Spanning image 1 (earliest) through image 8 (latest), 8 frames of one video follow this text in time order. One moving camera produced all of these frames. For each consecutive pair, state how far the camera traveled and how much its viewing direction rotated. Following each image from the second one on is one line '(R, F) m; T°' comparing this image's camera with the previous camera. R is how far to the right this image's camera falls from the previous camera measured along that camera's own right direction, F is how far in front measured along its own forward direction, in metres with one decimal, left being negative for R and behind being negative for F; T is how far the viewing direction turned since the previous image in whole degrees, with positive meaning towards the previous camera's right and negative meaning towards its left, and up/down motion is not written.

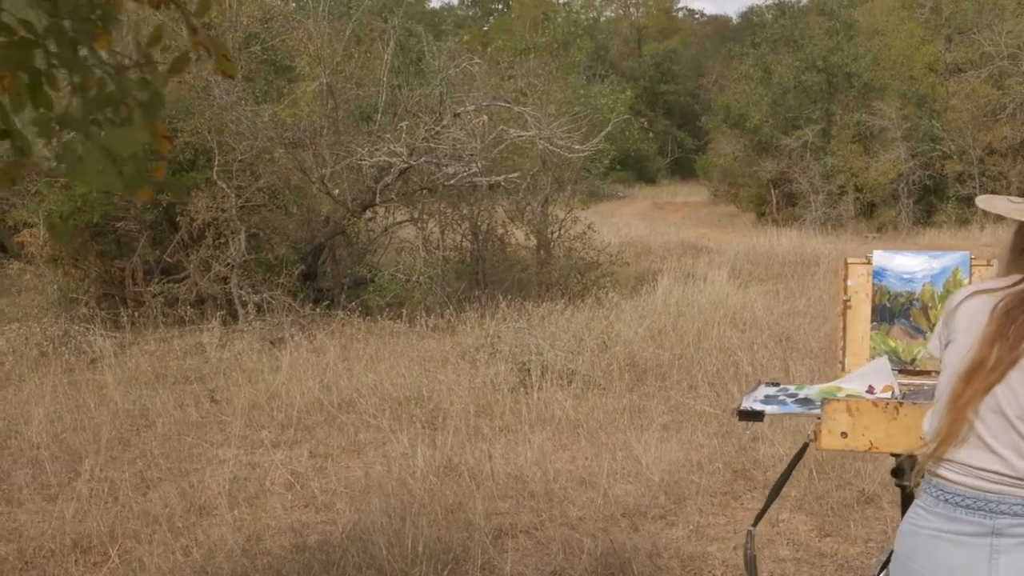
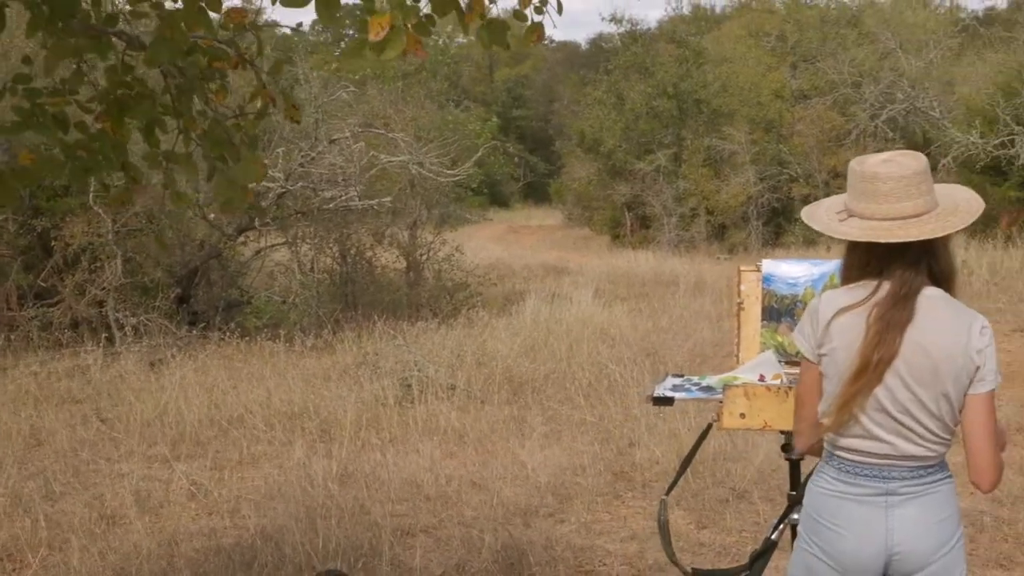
(+6.7, +1.4) m; -33°
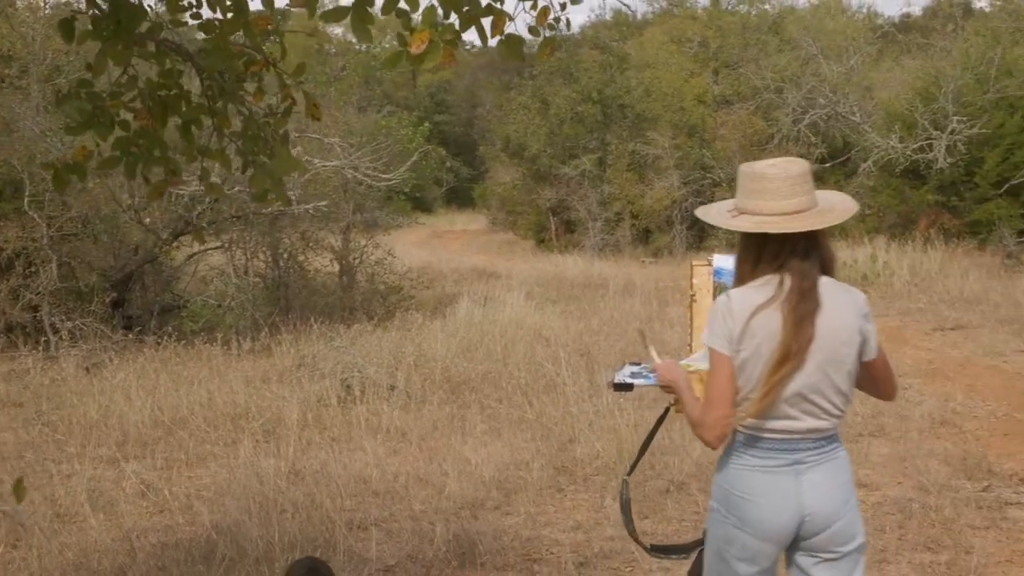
(-0.1, -0.2) m; +3°
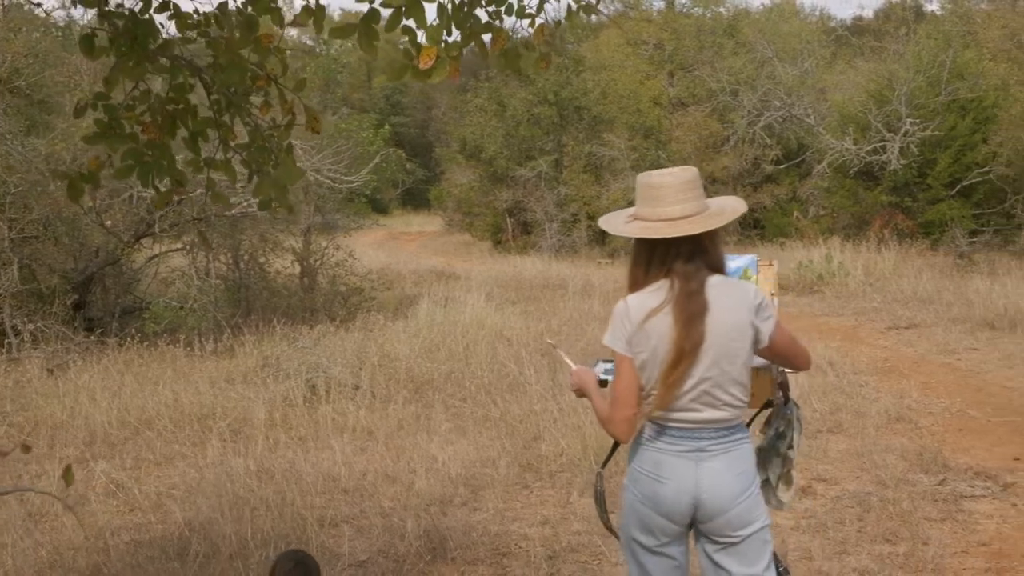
(0.0, 0.0) m; +2°
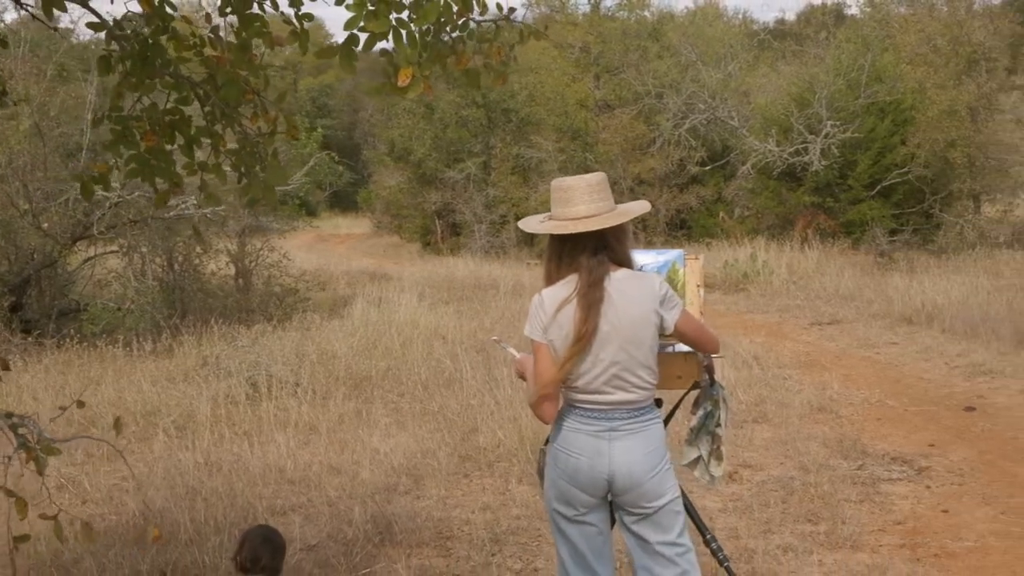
(0.0, -0.2) m; +3°
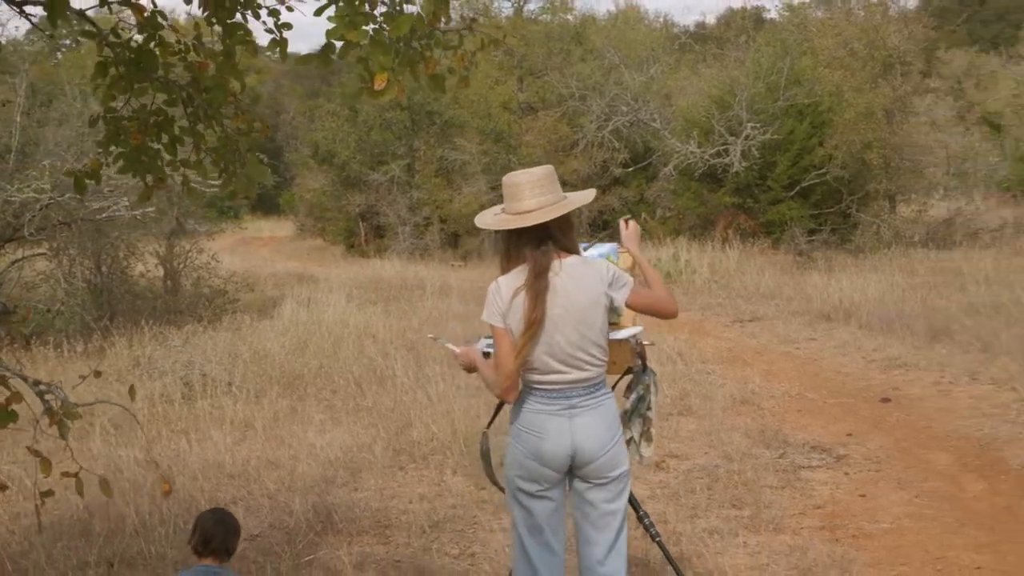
(0.0, -0.2) m; +3°
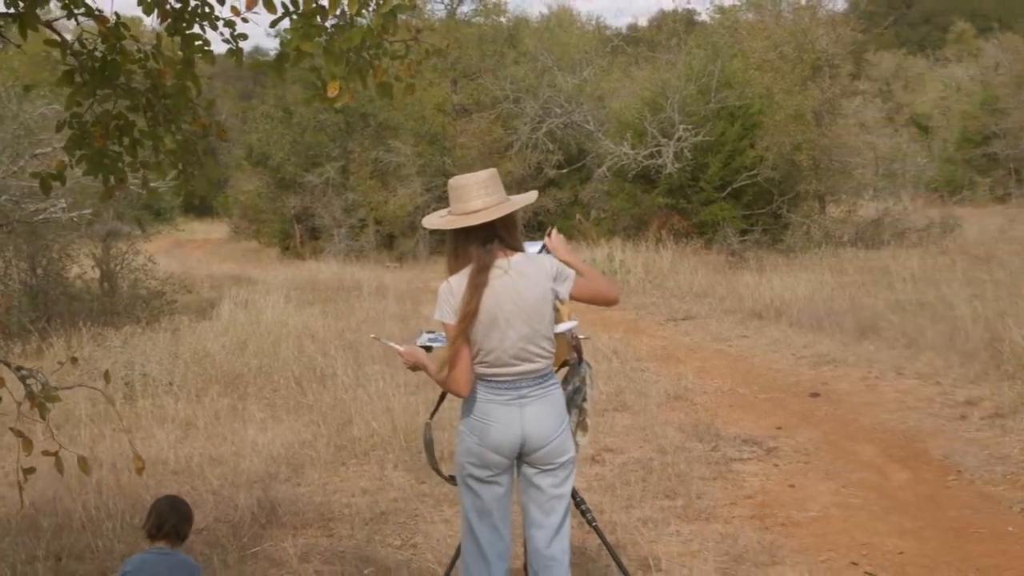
(0.0, -0.1) m; +2°
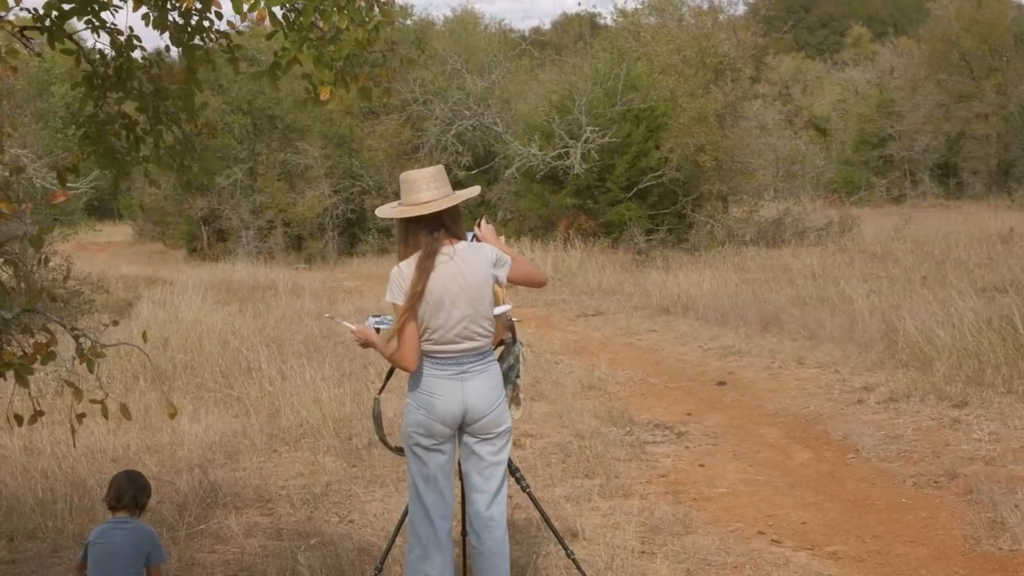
(-0.1, -0.3) m; +3°
